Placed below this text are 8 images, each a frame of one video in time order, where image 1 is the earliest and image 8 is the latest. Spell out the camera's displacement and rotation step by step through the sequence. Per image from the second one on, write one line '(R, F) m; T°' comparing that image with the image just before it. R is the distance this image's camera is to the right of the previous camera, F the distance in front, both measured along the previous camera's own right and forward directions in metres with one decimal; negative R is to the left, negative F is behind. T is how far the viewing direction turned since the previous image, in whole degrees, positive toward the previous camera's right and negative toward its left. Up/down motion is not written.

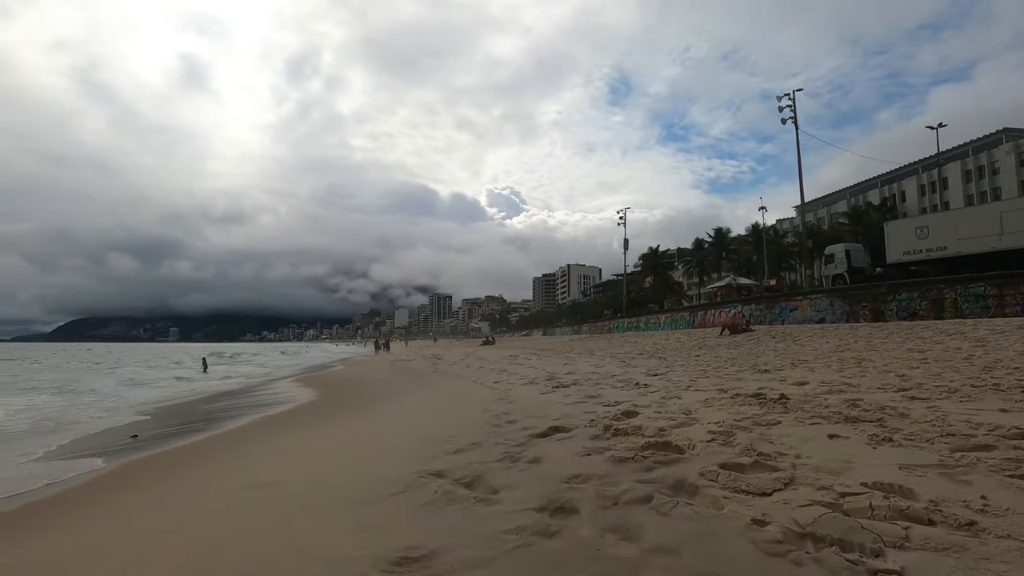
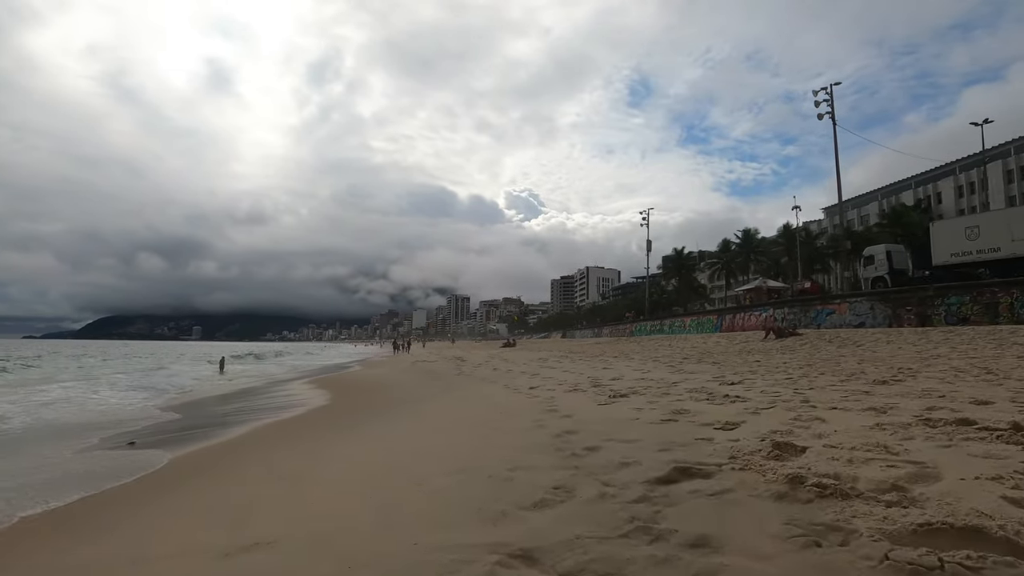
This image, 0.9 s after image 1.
(-0.4, +1.2) m; -2°
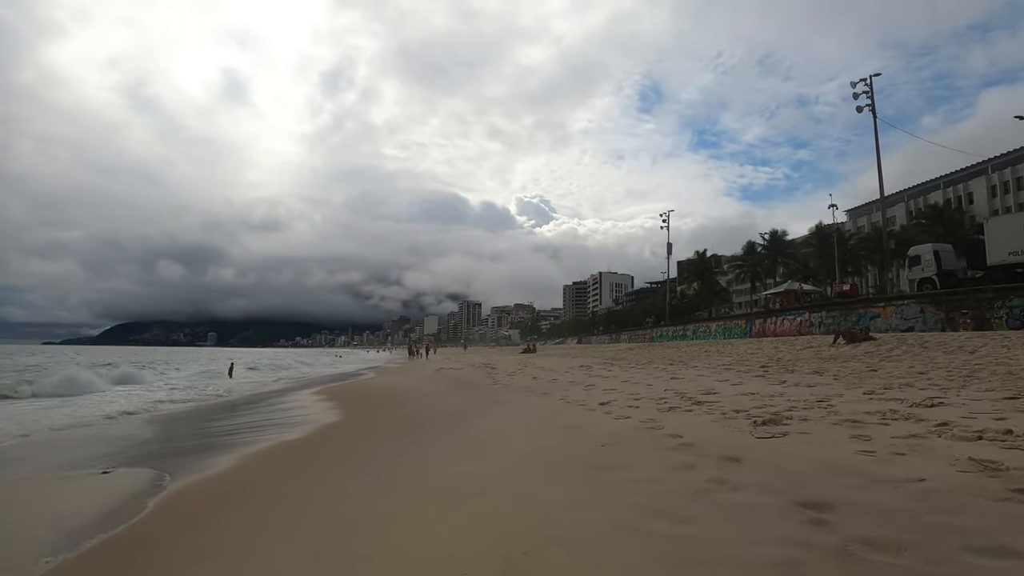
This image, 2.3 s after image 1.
(-0.9, +1.9) m; -1°
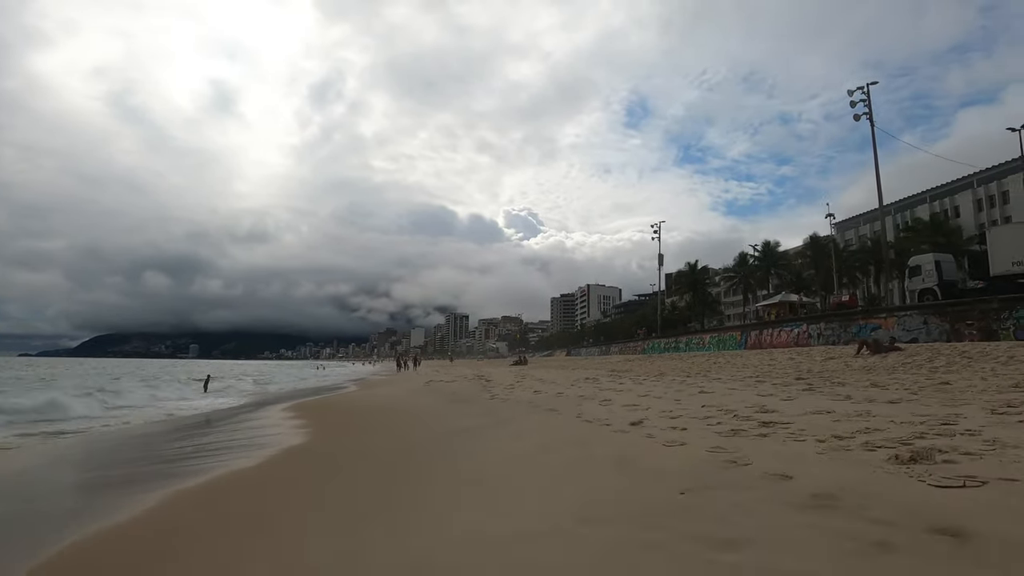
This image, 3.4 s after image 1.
(-0.3, +1.5) m; +1°
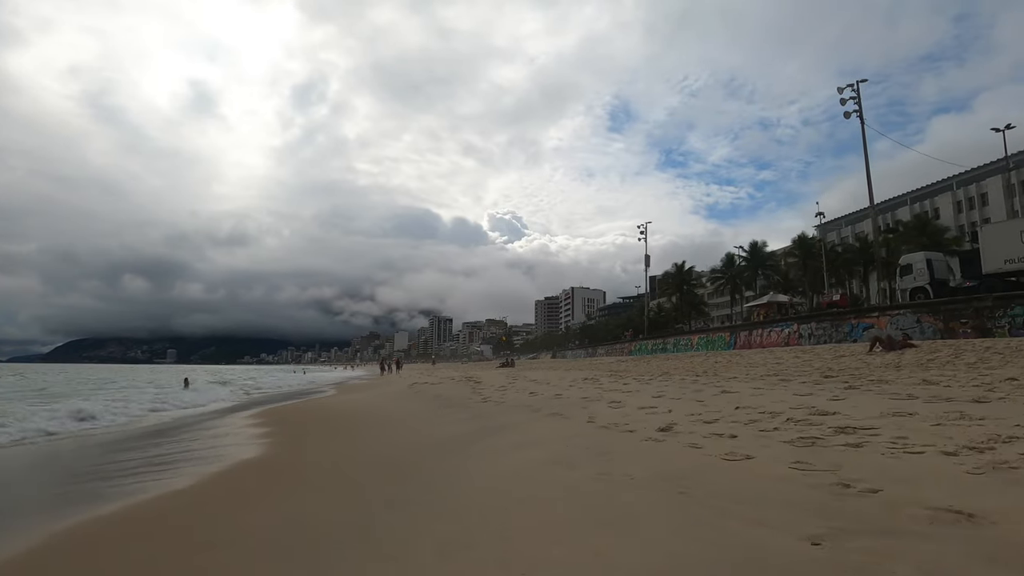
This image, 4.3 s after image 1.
(-0.2, +1.3) m; +2°
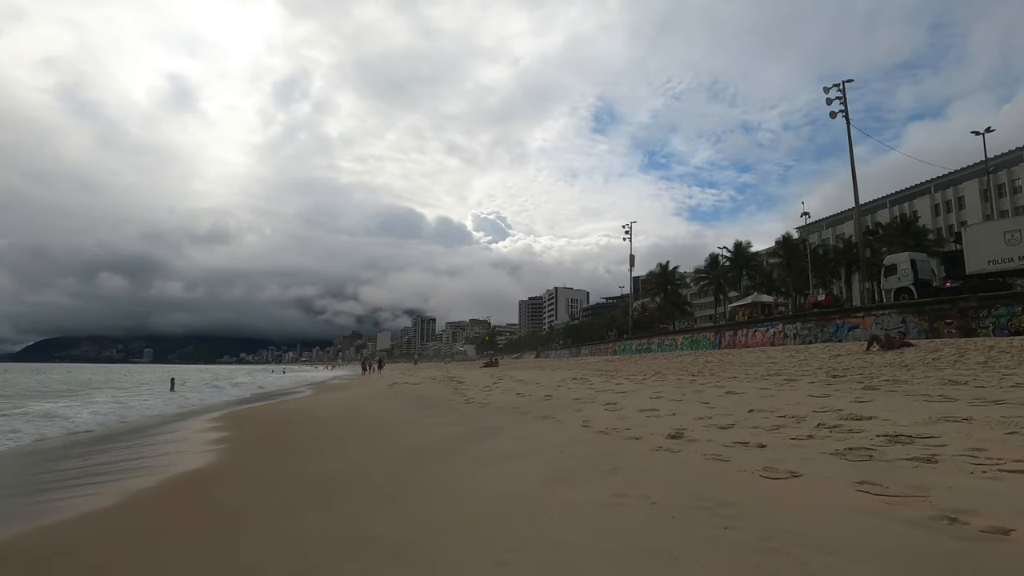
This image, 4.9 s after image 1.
(0.0, +0.8) m; +2°
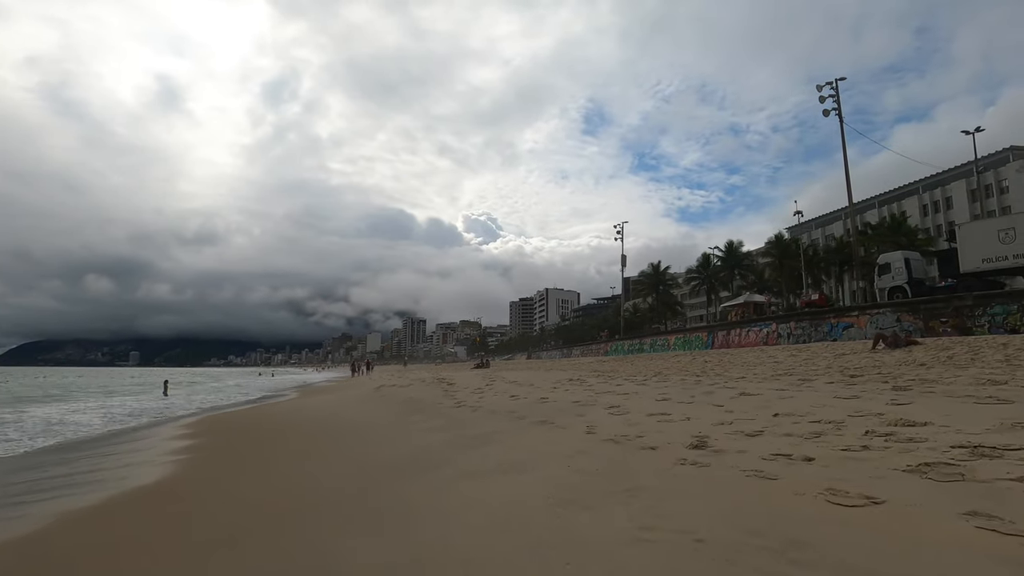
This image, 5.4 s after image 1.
(-0.1, +0.7) m; +1°
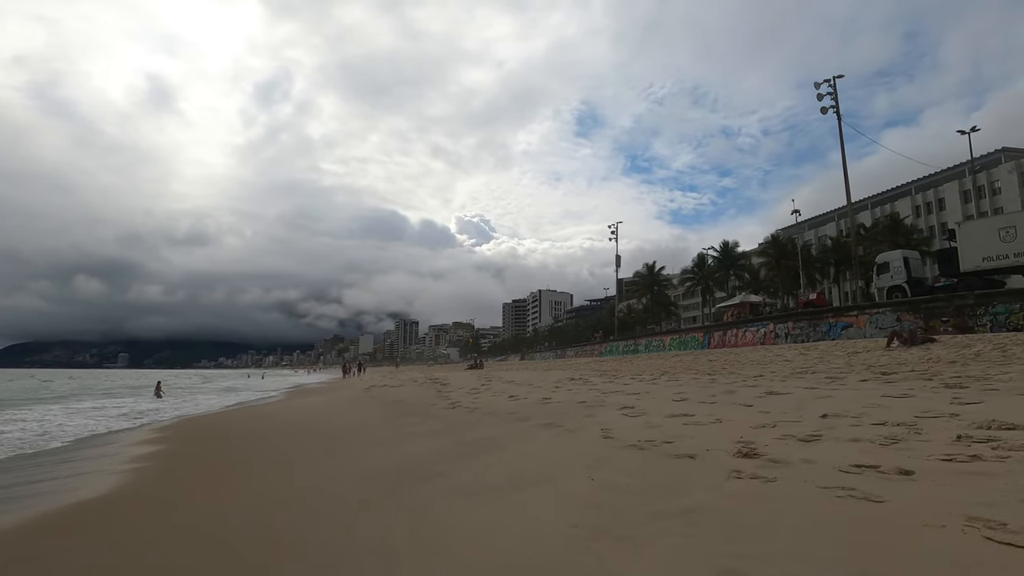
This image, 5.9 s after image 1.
(-0.1, +0.8) m; +1°
